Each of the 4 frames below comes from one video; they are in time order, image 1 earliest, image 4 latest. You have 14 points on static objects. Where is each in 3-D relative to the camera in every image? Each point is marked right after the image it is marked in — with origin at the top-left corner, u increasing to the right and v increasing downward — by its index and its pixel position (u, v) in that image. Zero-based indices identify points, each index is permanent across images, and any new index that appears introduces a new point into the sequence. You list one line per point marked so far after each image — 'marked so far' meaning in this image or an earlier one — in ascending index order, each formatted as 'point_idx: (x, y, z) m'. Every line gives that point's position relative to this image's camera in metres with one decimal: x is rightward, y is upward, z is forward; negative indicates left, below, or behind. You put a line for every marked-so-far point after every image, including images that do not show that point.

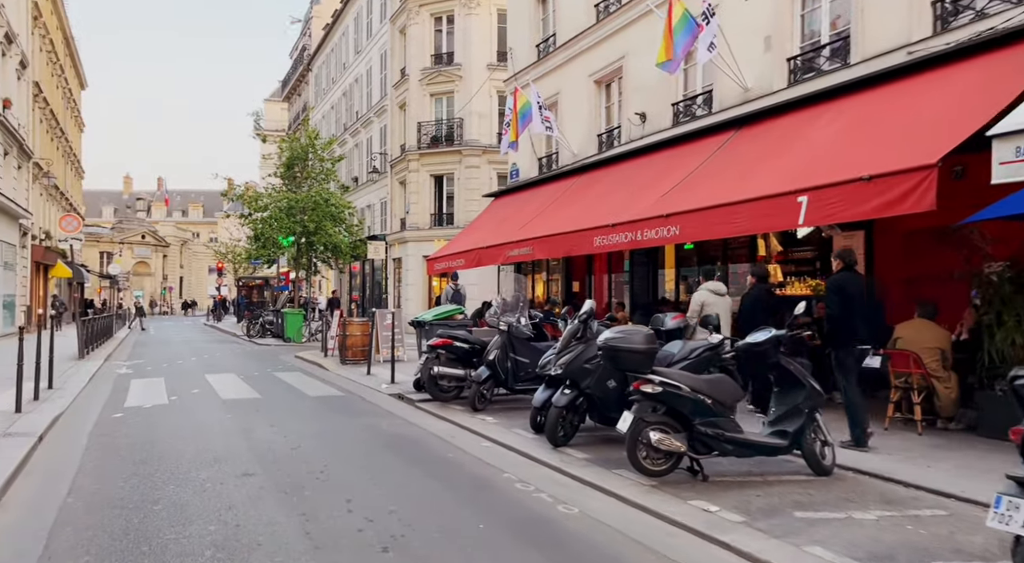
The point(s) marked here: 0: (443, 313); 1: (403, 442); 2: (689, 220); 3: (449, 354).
0: (-1.2, -0.6, +10.8) m
1: (-1.3, -2.0, +7.5) m
2: (+3.2, +1.1, +10.8) m
3: (-1.0, -1.2, +9.7) m
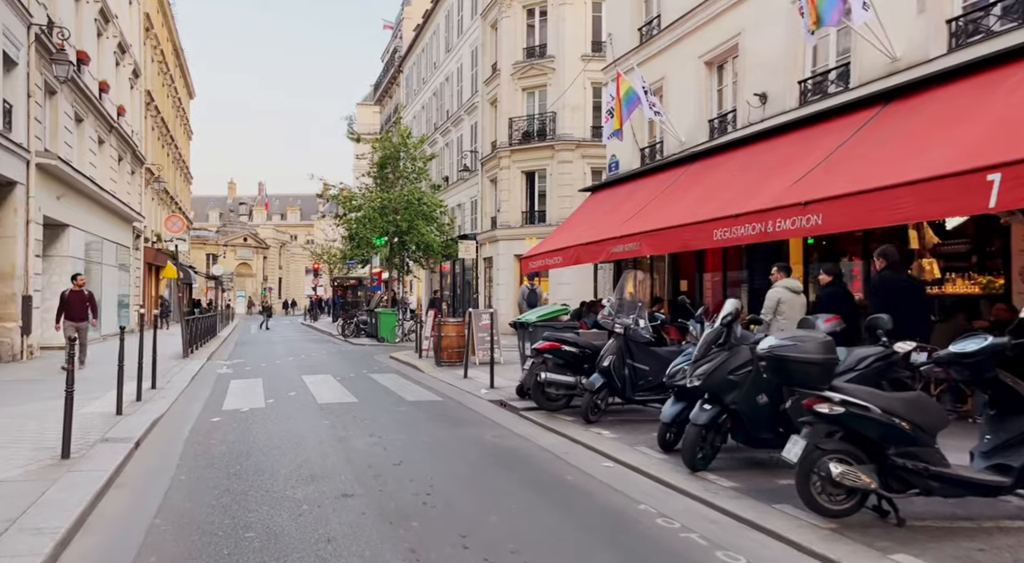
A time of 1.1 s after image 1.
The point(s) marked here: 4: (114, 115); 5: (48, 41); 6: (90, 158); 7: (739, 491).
0: (+0.6, -0.5, +9.8) m
1: (0.0, -1.9, +6.6) m
2: (+5.0, +1.1, +9.3) m
3: (+0.6, -1.1, +8.7) m
4: (-11.8, +5.0, +17.8) m
5: (-9.0, +4.7, +11.7) m
6: (-10.8, +3.2, +15.4) m
7: (+2.2, -2.1, +5.9) m
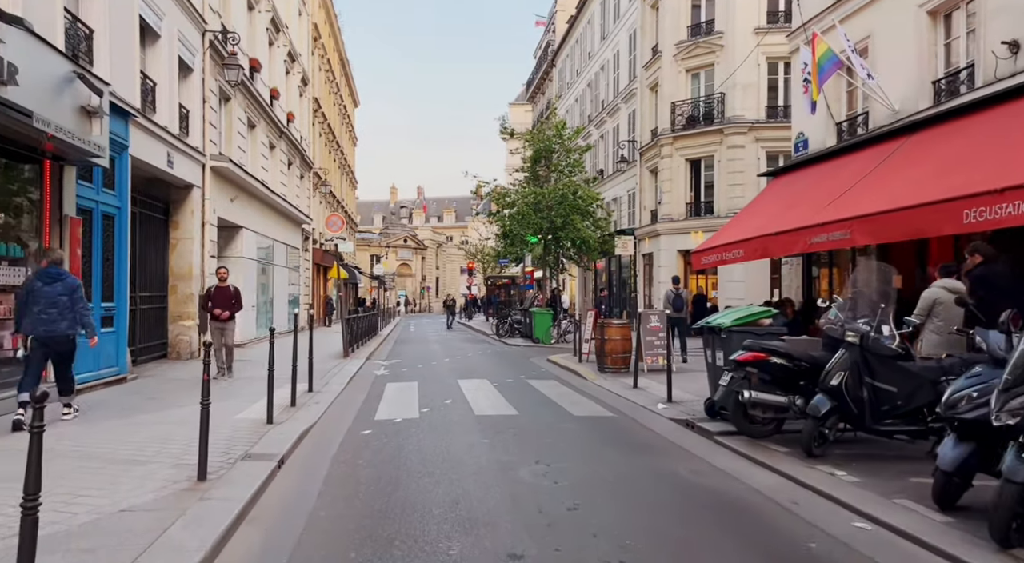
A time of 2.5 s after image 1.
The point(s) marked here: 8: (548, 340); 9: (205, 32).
0: (+3.1, -0.5, +8.0) m
1: (+1.8, -1.9, +5.0) m
2: (+7.2, +1.2, +6.4) m
3: (+2.9, -1.0, +6.9) m
4: (-7.1, +5.0, +18.7) m
5: (-5.8, +4.7, +12.1) m
6: (-6.7, +3.2, +16.1) m
7: (+3.7, -2.0, +3.8) m
8: (+1.2, -1.9, +19.6) m
9: (-5.9, +4.8, +11.5) m
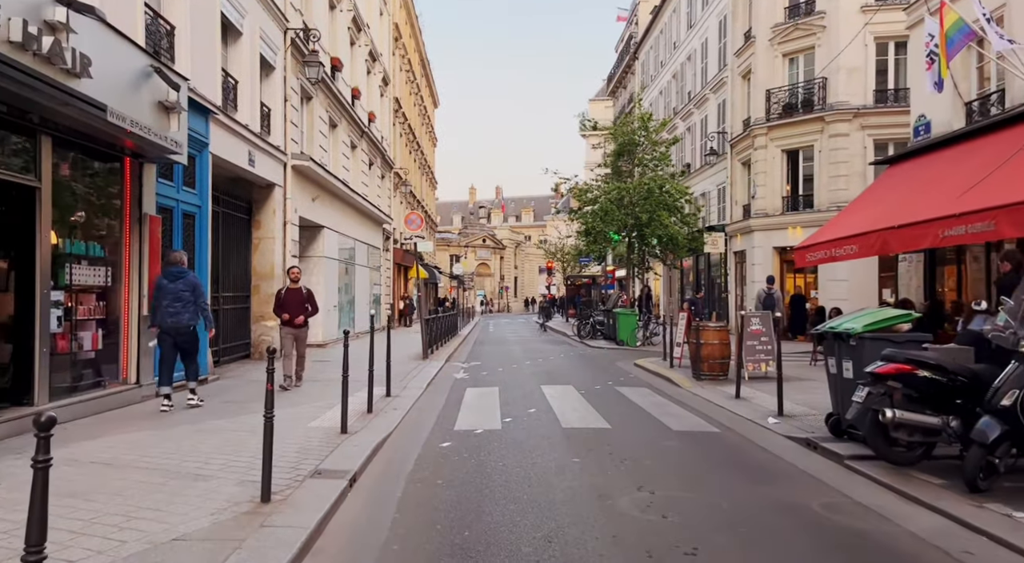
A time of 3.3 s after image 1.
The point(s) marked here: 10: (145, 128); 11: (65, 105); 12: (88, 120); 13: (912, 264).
0: (+4.1, -0.5, +6.8) m
1: (+2.5, -1.9, +4.0) m
2: (+8.0, +1.3, +4.7) m
3: (+3.8, -1.0, +5.8) m
4: (-4.6, +5.0, +18.7) m
5: (-4.2, +4.7, +12.0) m
6: (-4.5, +3.2, +16.1) m
7: (+4.3, -2.0, +2.6) m
8: (+3.8, -1.9, +18.6) m
9: (-4.3, +4.8, +11.5) m
10: (-3.6, +1.5, +5.9) m
11: (-3.6, +1.4, +4.9) m
12: (-3.7, +1.4, +5.3) m
13: (+10.6, +0.5, +15.9) m
